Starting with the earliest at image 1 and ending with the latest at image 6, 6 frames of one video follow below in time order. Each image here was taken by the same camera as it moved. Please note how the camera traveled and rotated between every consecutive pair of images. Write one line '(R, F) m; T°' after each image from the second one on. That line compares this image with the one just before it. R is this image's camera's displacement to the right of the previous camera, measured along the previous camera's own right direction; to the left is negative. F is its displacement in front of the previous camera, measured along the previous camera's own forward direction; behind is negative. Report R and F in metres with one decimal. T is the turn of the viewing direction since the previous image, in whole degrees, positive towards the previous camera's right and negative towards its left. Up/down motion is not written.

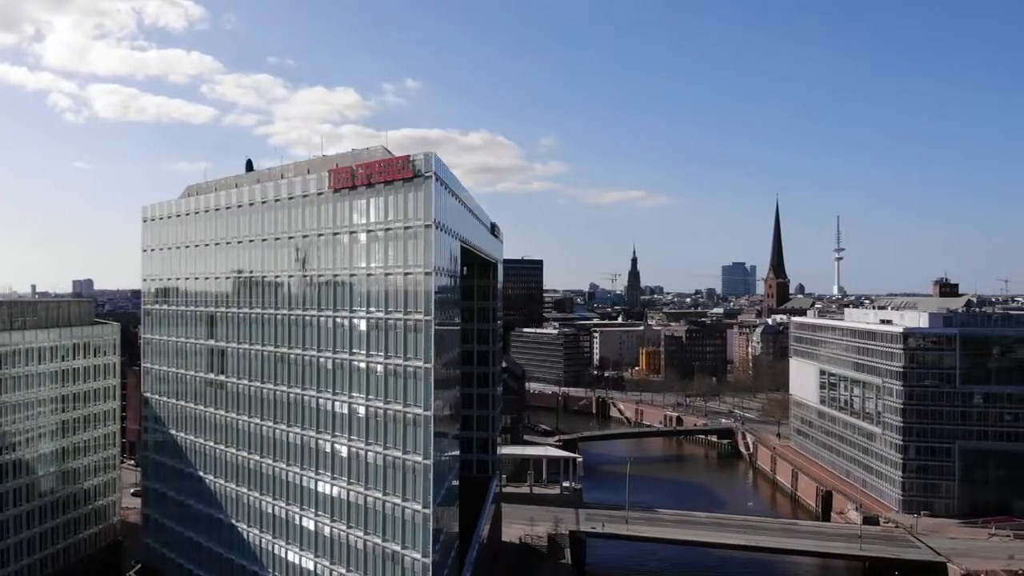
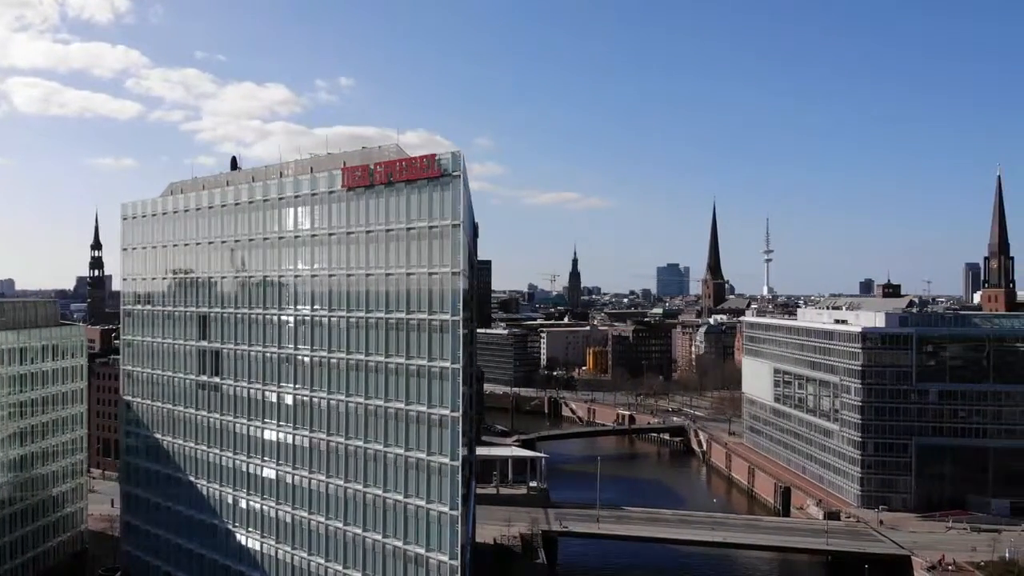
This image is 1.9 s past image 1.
(-2.8, +0.3) m; +4°
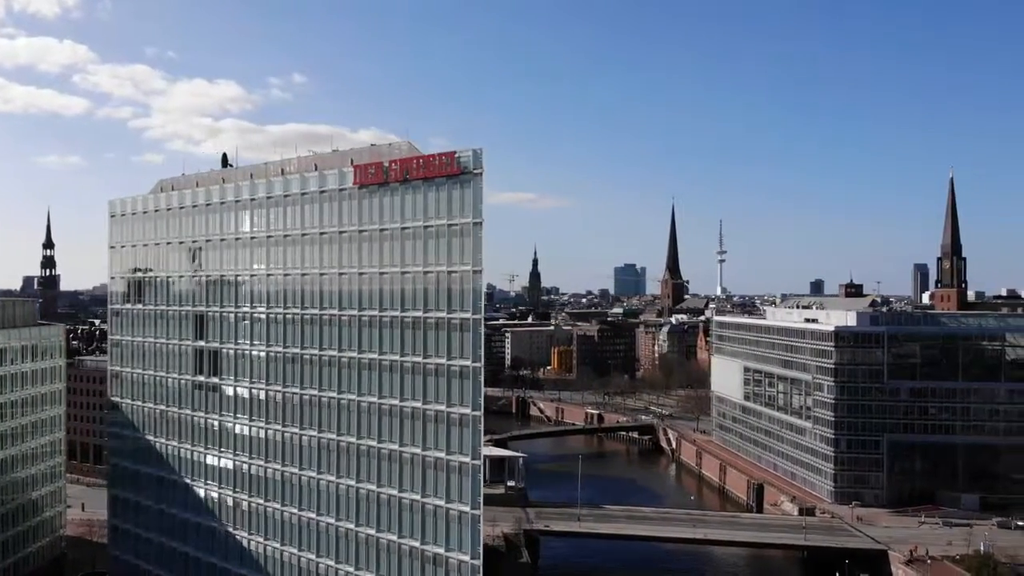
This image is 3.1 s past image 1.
(-2.0, +0.1) m; +2°
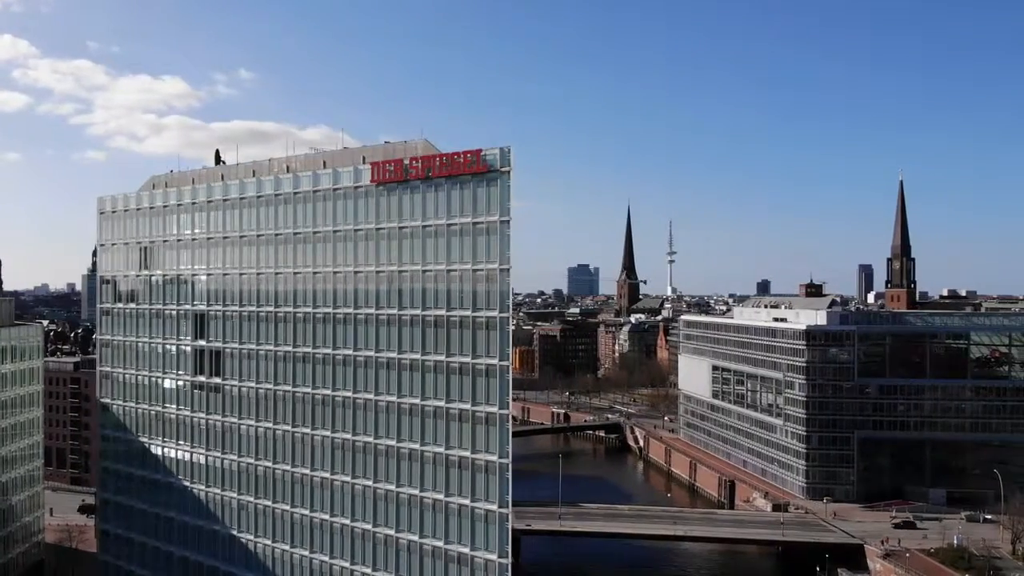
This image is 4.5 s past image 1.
(-2.3, +0.1) m; +3°
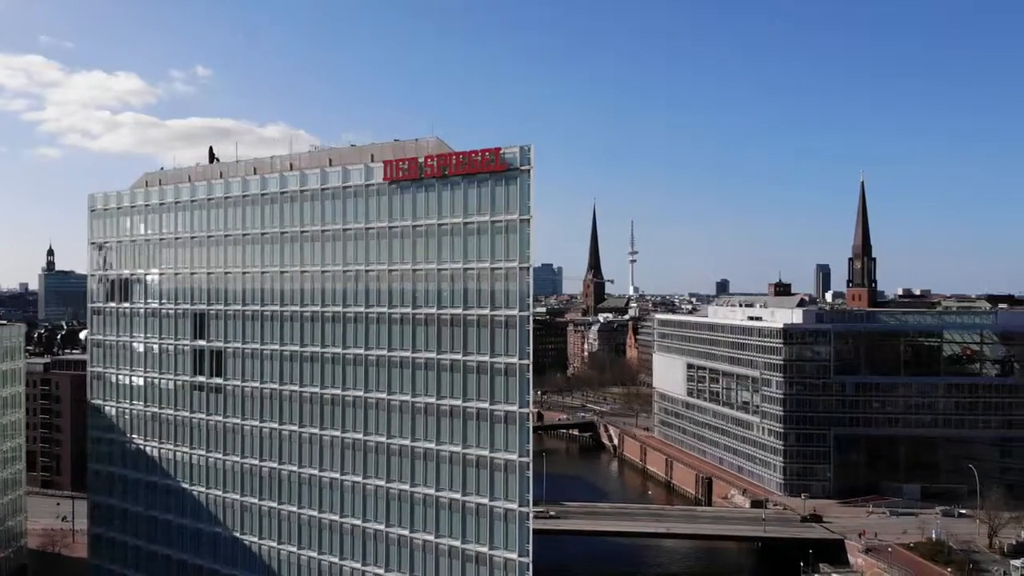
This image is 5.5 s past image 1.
(-1.7, 0.0) m; +2°
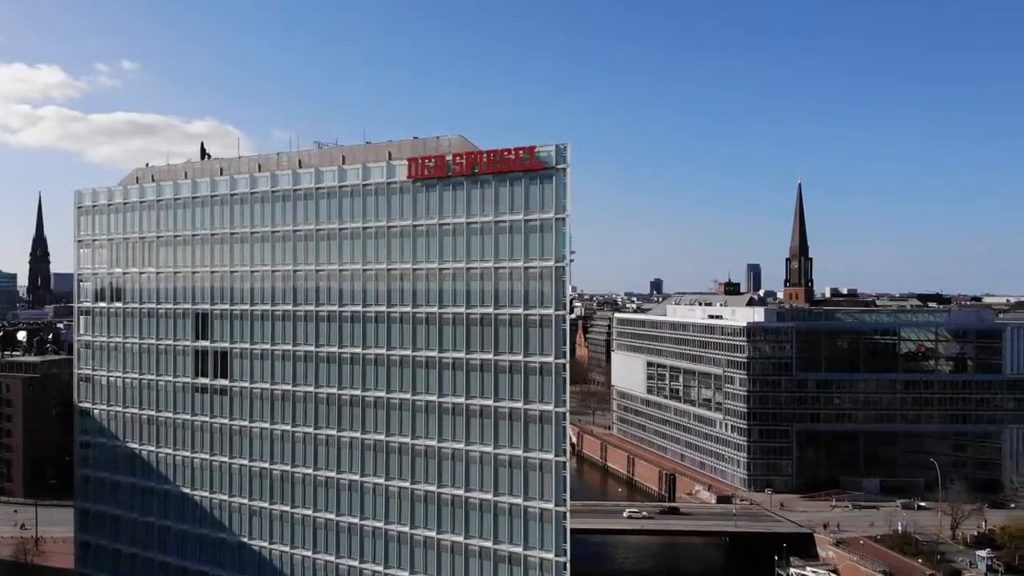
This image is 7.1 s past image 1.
(-3.0, +0.1) m; +4°
